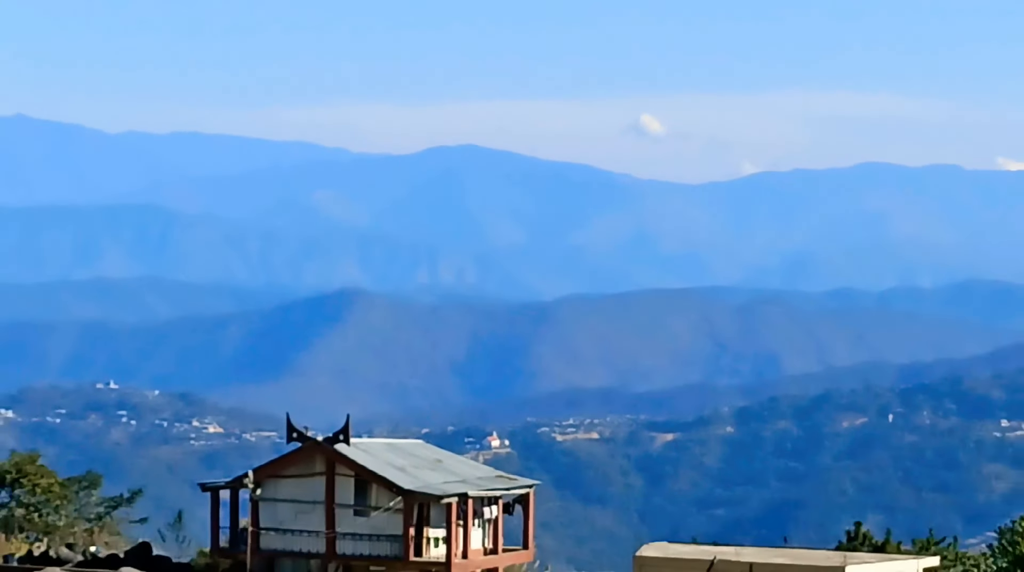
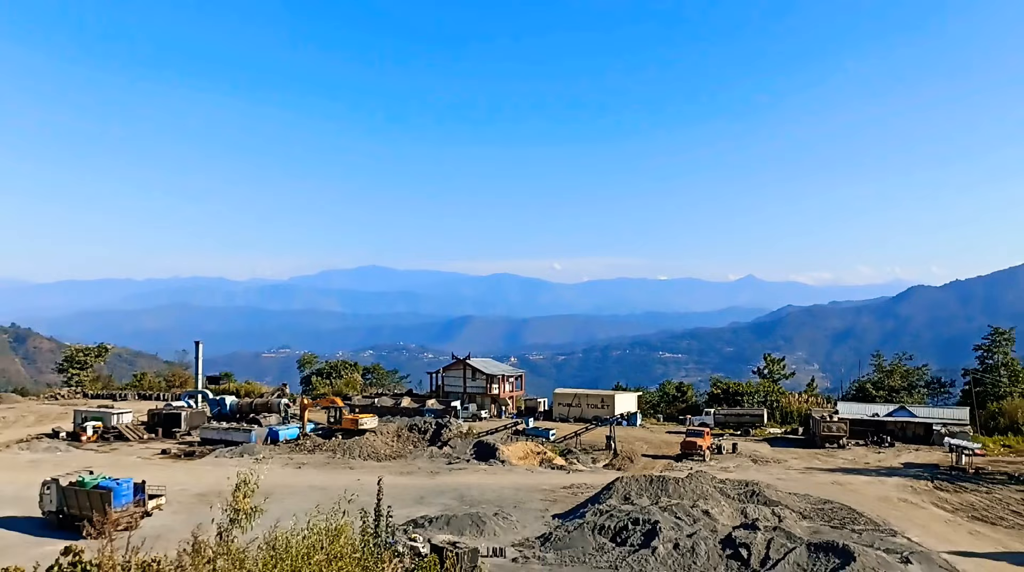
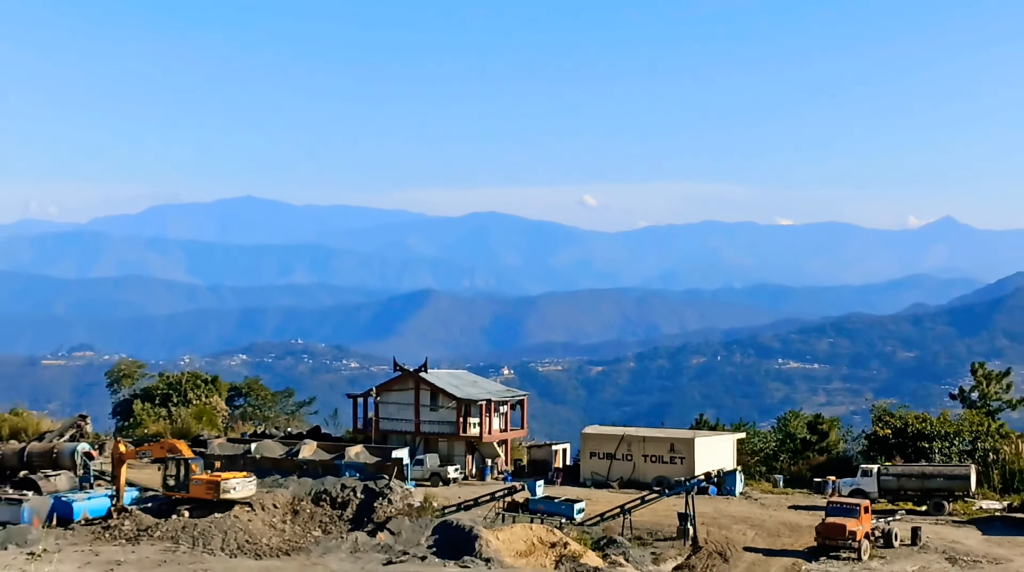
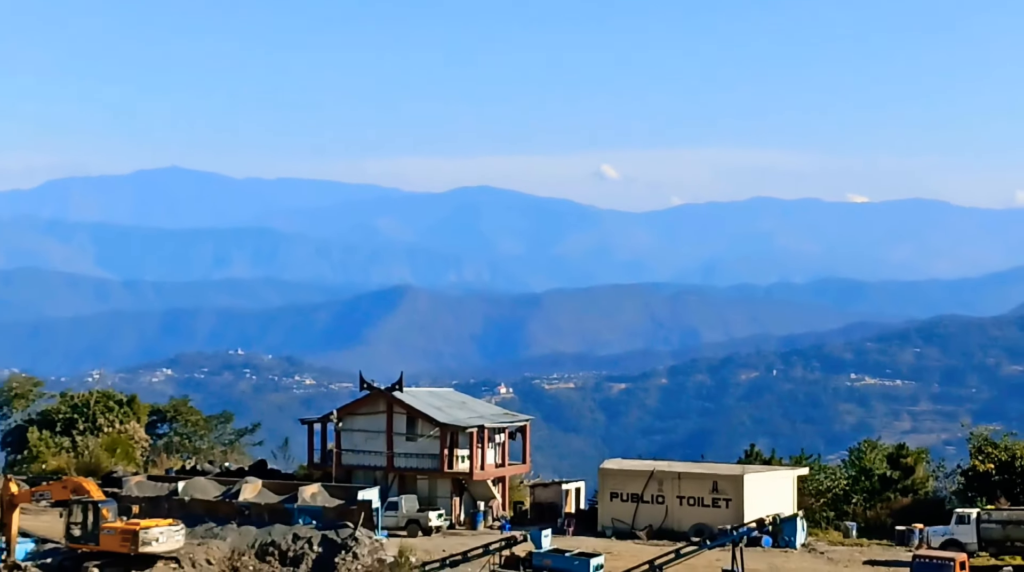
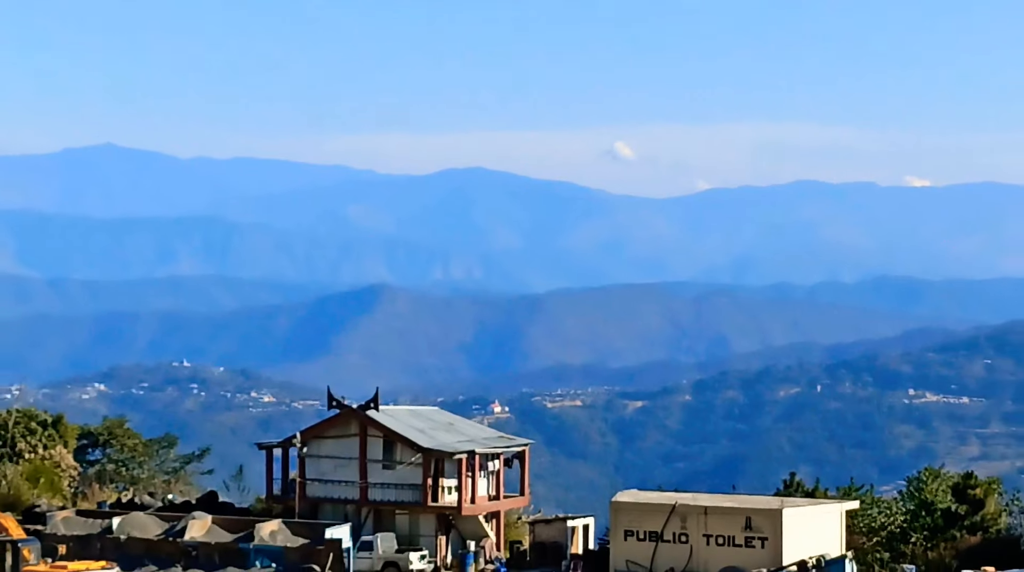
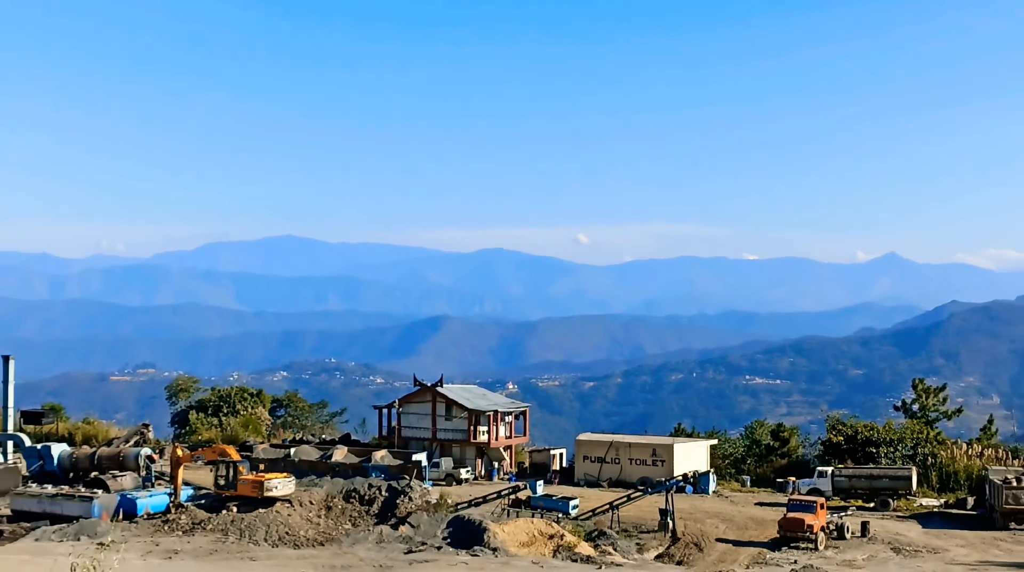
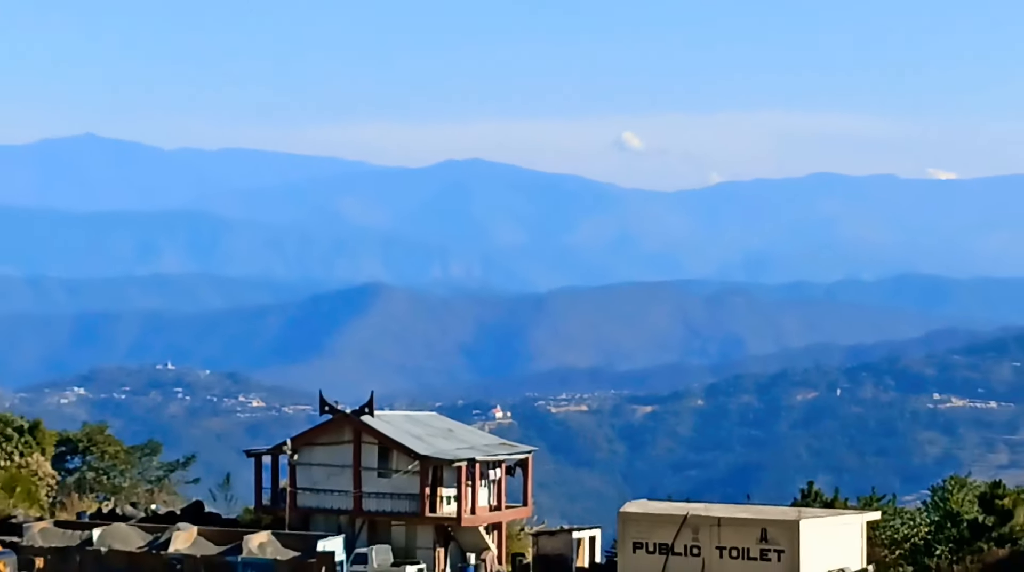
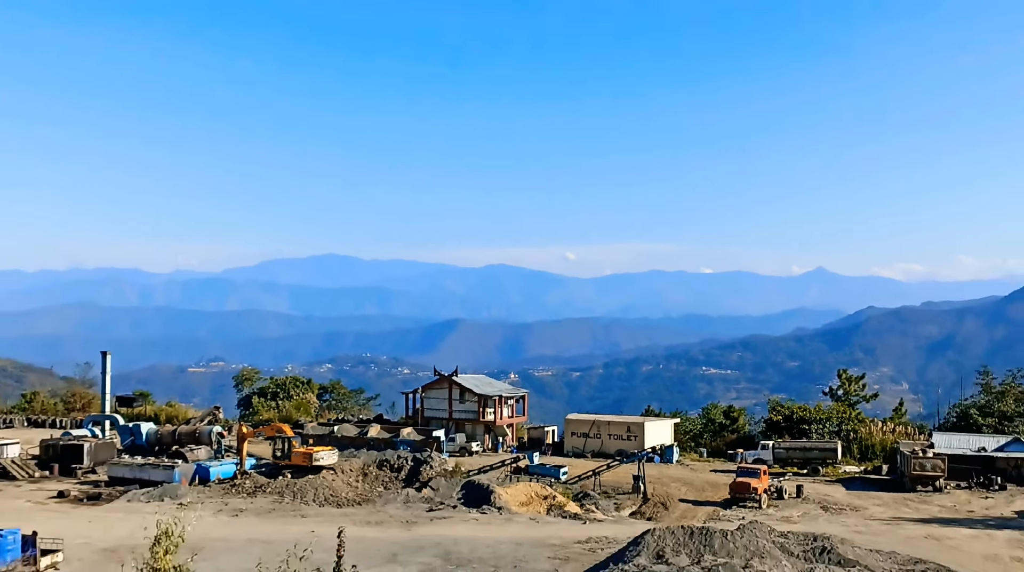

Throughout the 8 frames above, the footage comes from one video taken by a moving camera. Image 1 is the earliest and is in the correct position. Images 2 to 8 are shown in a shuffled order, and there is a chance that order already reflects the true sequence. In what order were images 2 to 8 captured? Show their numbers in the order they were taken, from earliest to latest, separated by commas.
7, 5, 4, 3, 6, 8, 2
